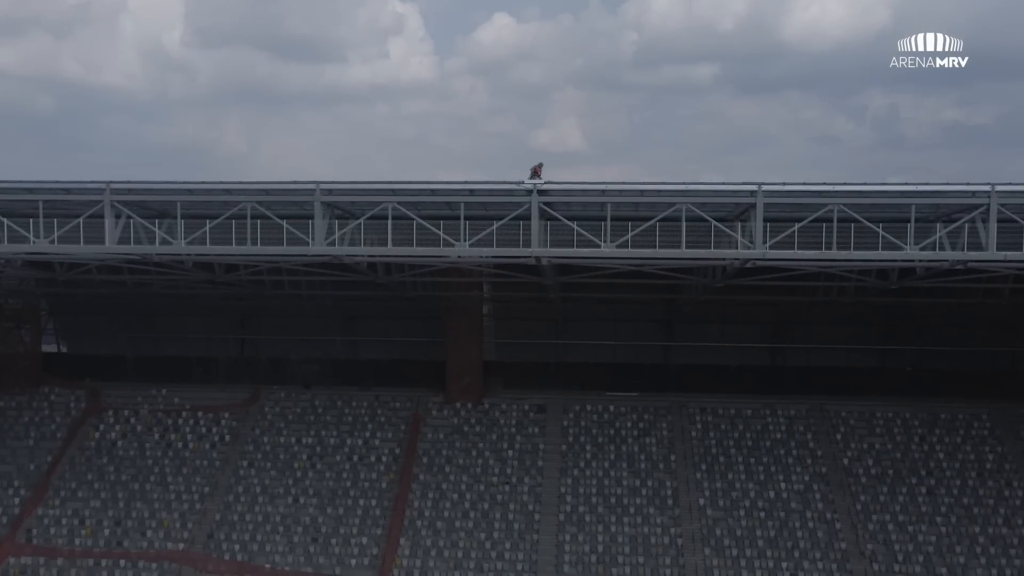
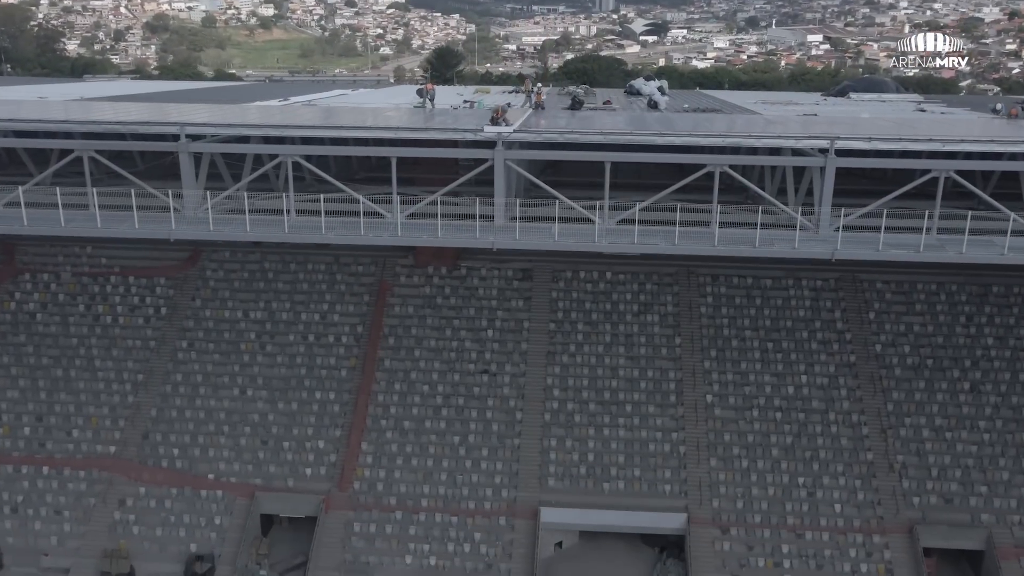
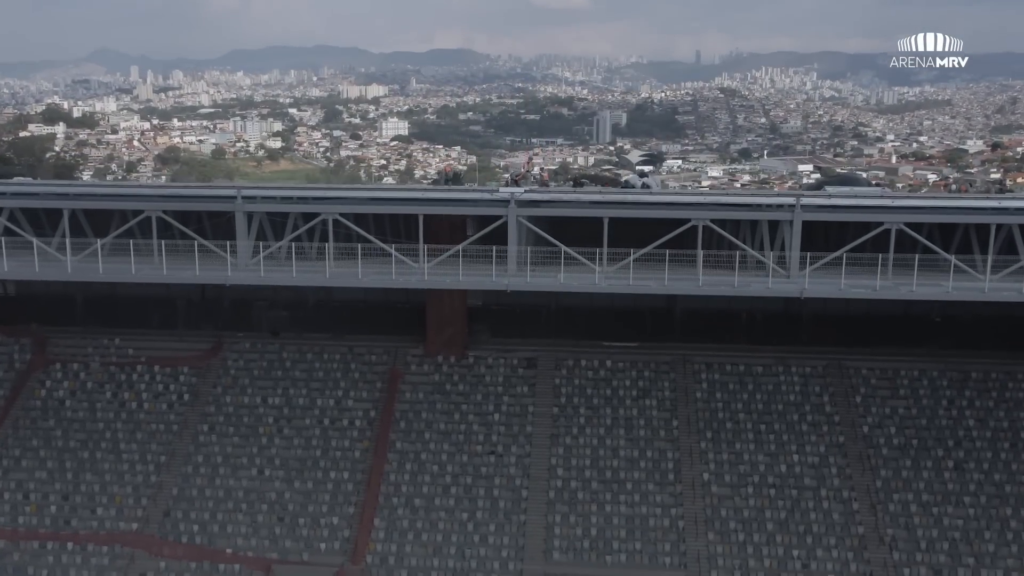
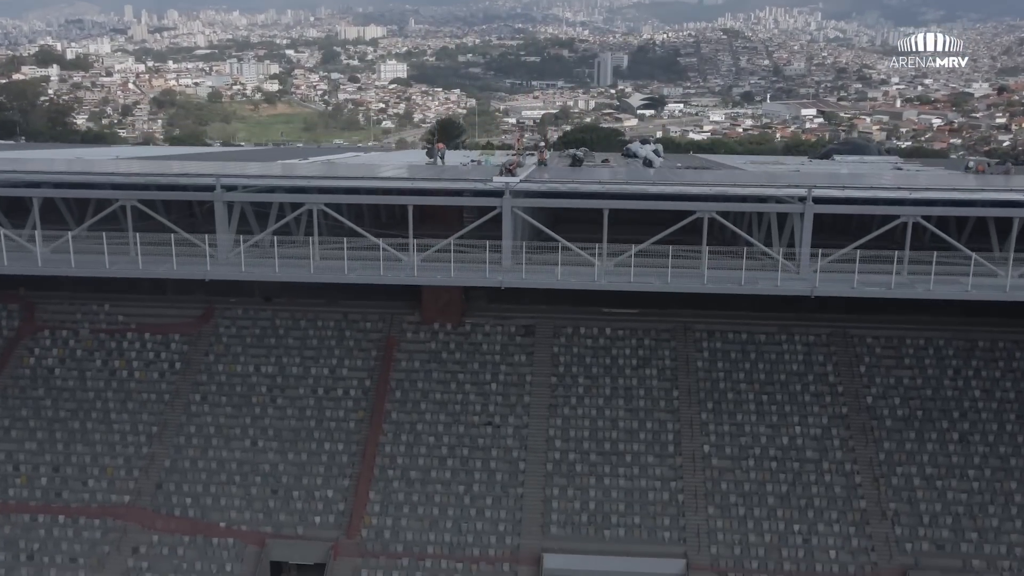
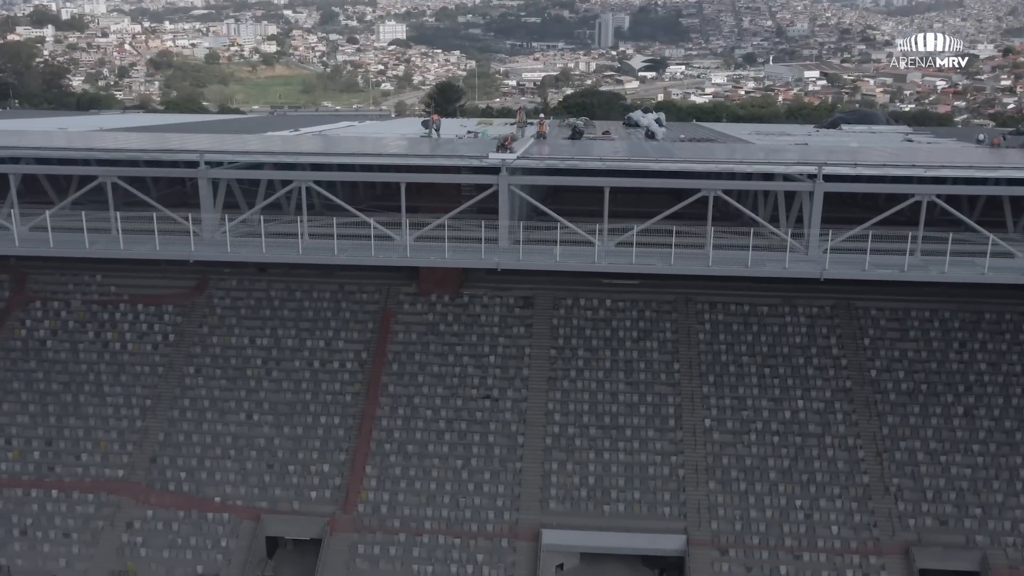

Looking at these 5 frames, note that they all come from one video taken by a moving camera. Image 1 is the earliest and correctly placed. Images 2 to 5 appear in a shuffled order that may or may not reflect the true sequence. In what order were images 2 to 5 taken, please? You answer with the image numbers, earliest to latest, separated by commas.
3, 4, 5, 2
